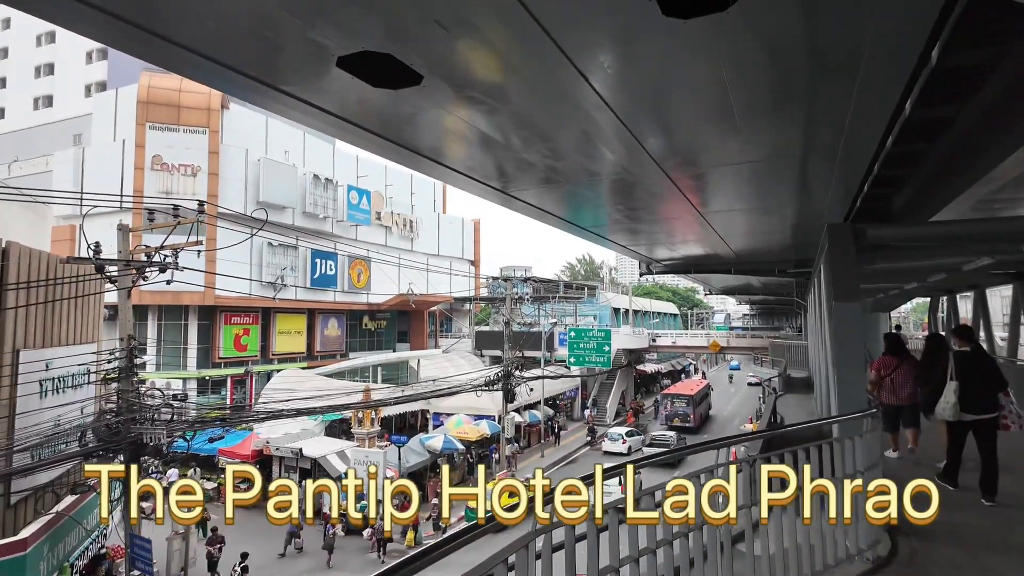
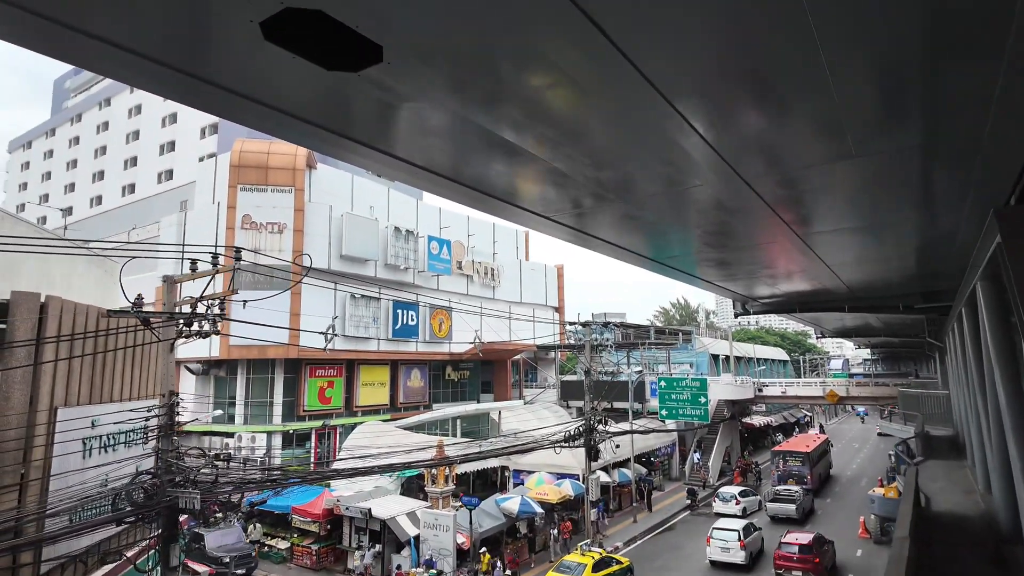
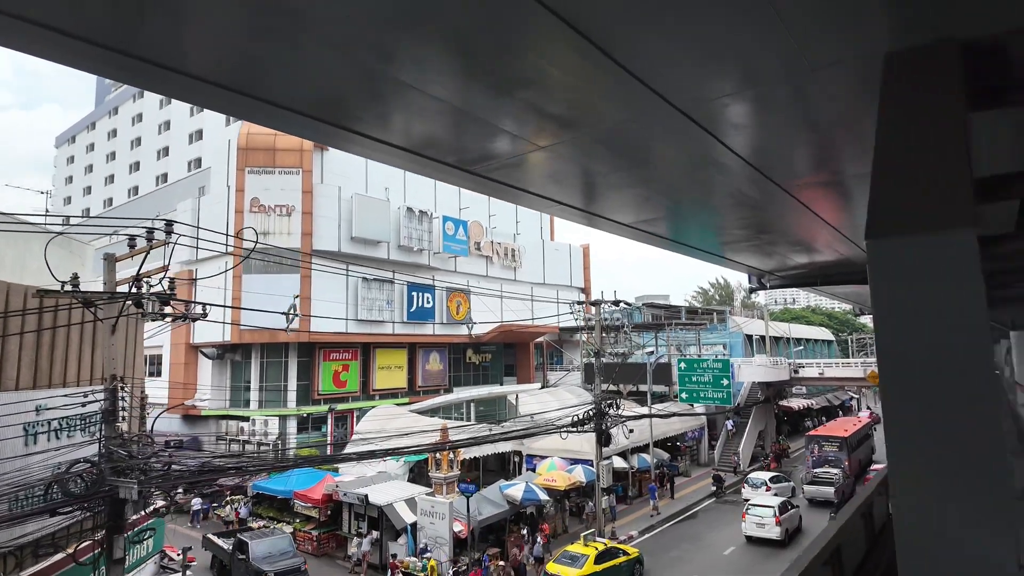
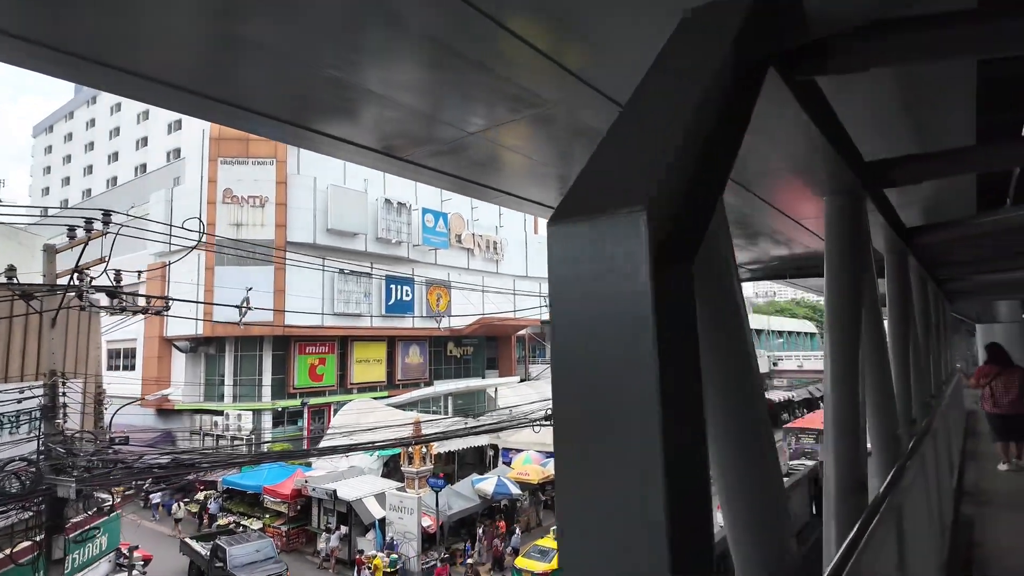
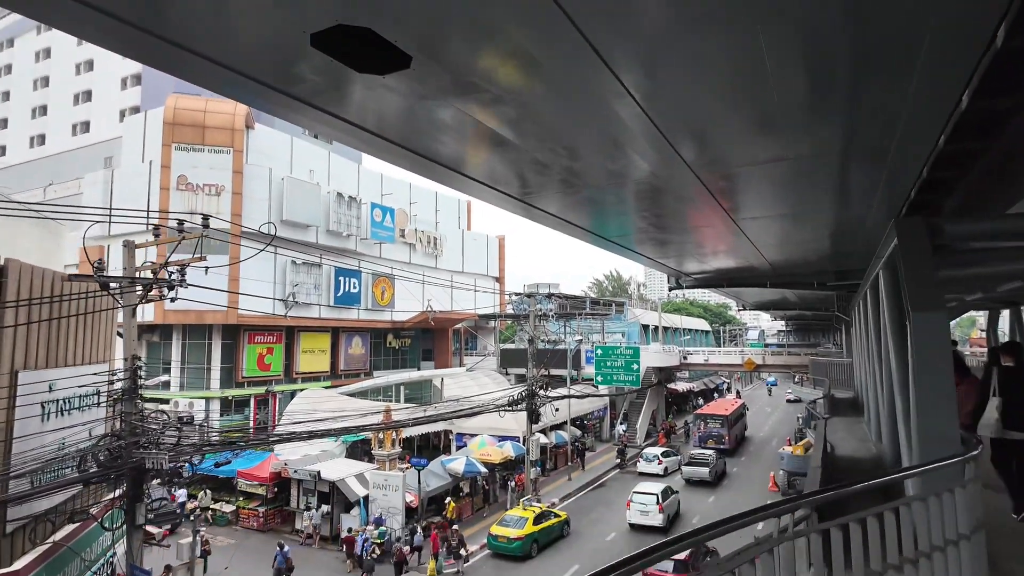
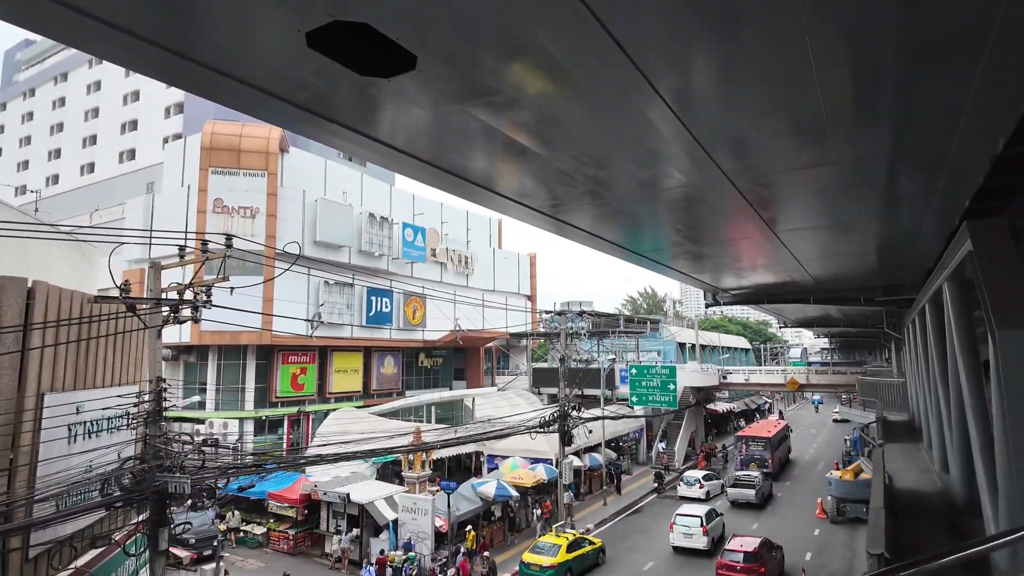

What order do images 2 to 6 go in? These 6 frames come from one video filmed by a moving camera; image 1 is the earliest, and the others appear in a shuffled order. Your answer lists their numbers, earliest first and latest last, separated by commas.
5, 6, 2, 3, 4
